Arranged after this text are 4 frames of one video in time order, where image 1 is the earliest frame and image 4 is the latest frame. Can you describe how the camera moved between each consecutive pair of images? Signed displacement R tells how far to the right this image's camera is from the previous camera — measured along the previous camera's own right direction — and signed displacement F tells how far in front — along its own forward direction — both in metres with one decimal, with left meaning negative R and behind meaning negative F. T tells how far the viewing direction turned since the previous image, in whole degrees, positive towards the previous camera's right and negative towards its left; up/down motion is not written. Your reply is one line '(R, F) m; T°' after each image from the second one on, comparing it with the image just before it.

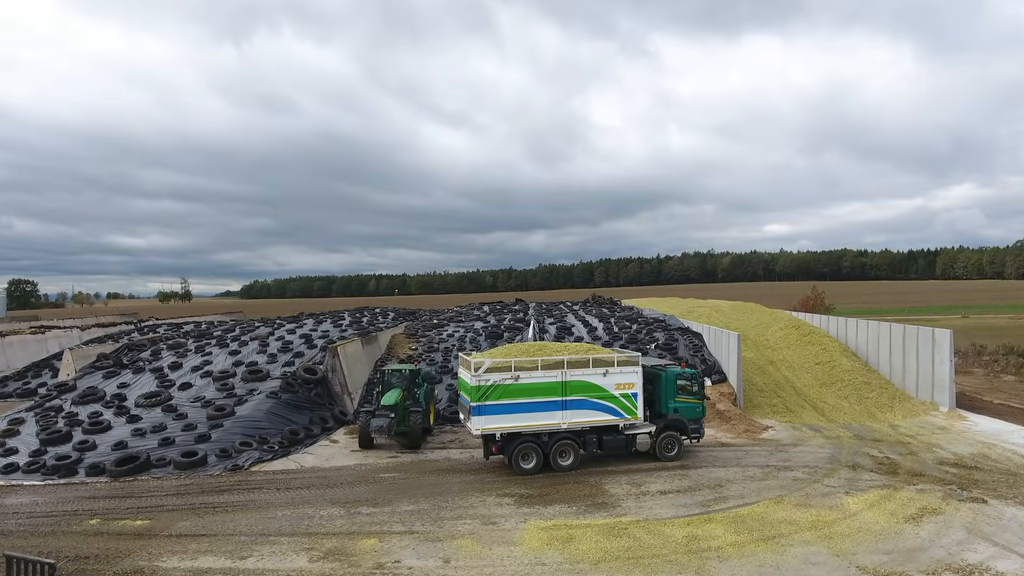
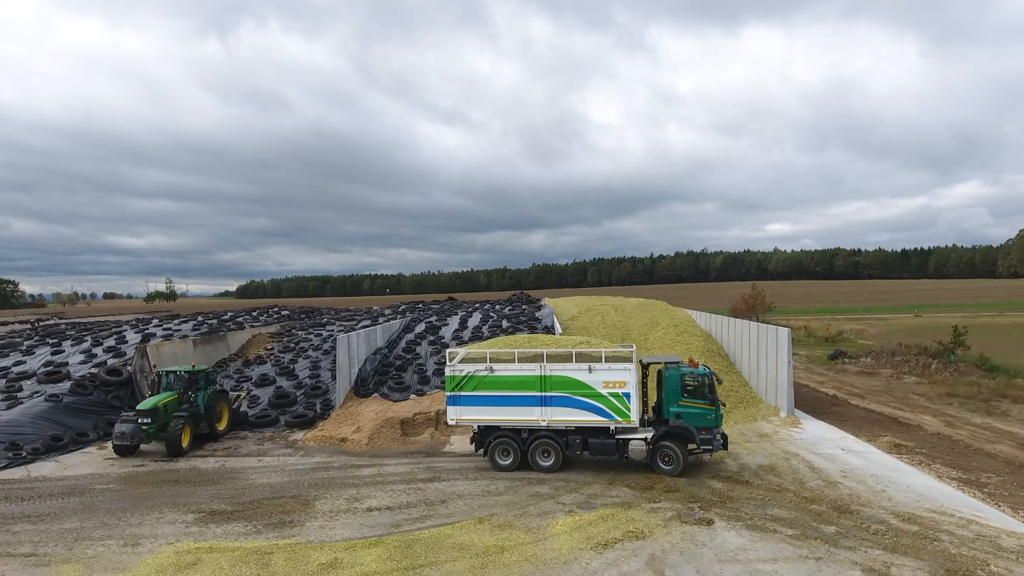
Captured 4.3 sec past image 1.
(+5.6, +1.2) m; -1°
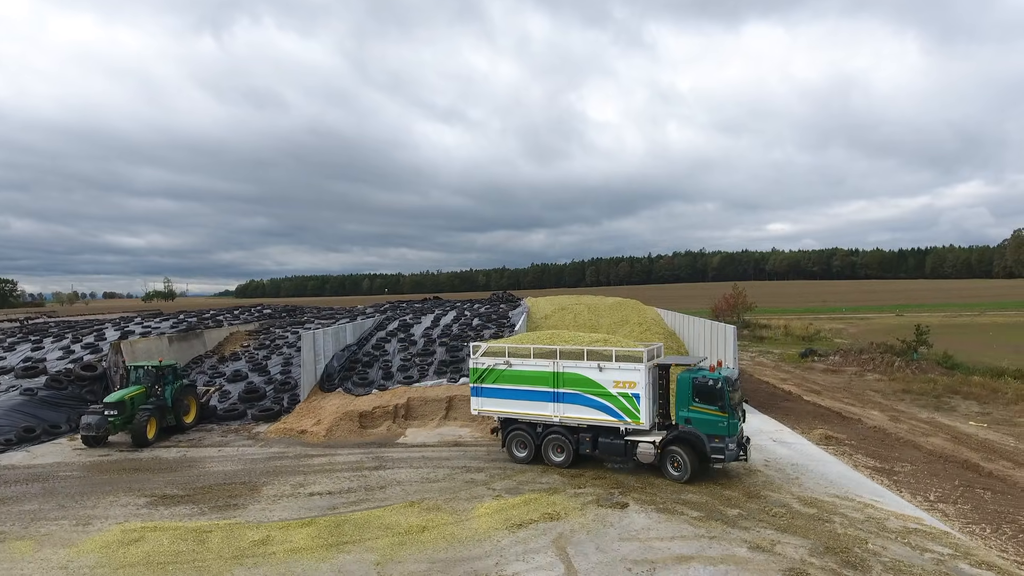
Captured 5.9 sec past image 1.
(+1.3, -0.6) m; 0°
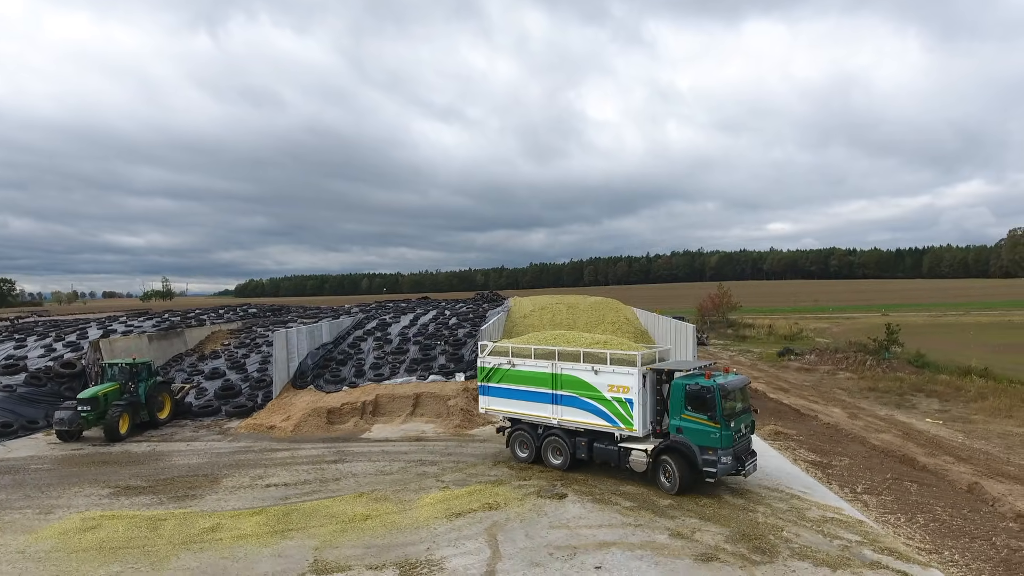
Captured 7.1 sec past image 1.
(+1.0, -0.5) m; 0°
